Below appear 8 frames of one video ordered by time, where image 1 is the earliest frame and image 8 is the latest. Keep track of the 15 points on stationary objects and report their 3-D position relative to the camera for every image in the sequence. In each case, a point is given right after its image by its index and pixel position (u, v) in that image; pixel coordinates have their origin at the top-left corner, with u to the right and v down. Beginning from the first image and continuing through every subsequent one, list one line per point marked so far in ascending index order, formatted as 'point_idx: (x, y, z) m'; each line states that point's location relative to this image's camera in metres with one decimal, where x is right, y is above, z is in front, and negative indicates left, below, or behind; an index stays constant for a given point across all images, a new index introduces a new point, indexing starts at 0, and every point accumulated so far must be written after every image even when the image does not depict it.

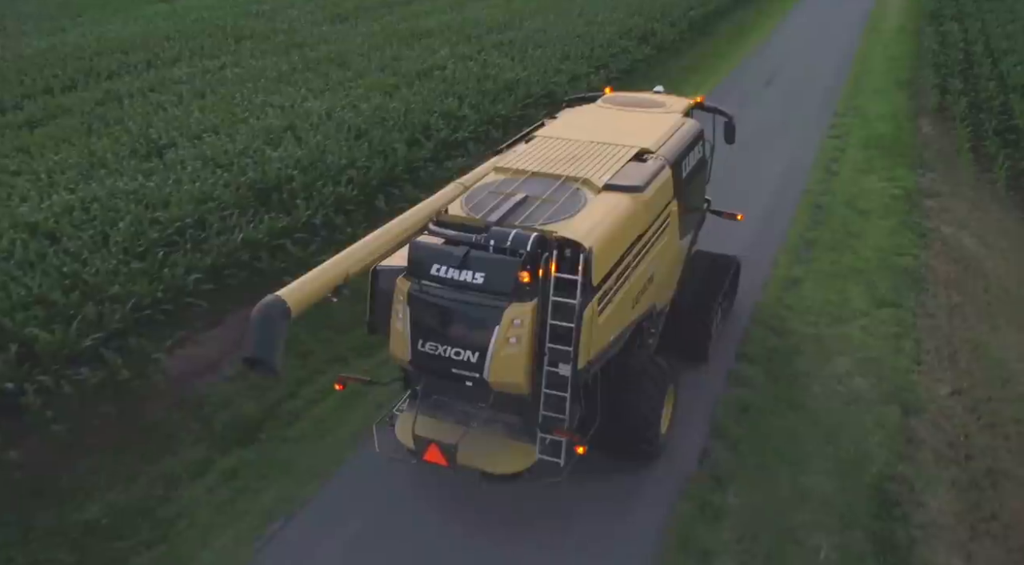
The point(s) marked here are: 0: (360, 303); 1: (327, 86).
0: (-1.7, -0.2, +8.4) m
1: (-3.3, +3.5, +13.6) m
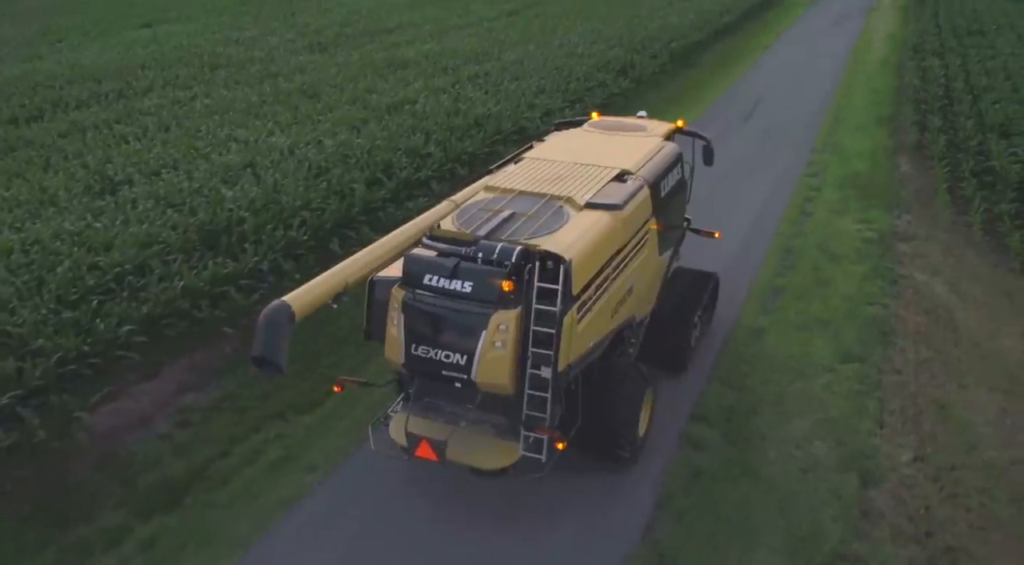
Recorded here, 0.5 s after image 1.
0: (-2.2, -0.7, +8.1) m
1: (-3.8, +2.8, +13.4) m
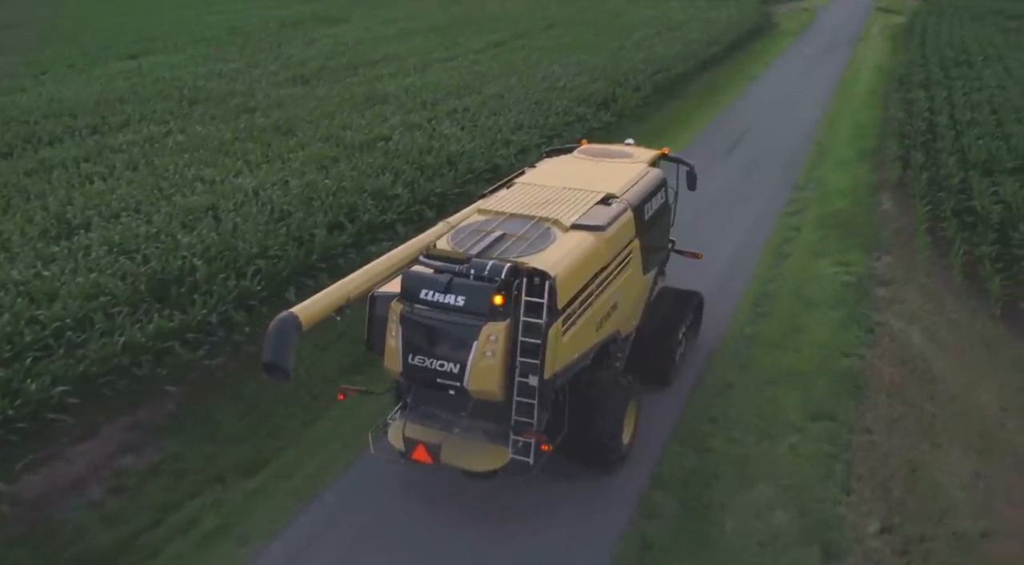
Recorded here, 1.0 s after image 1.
0: (-2.6, -1.3, +7.8) m
1: (-4.2, +2.1, +13.1) m
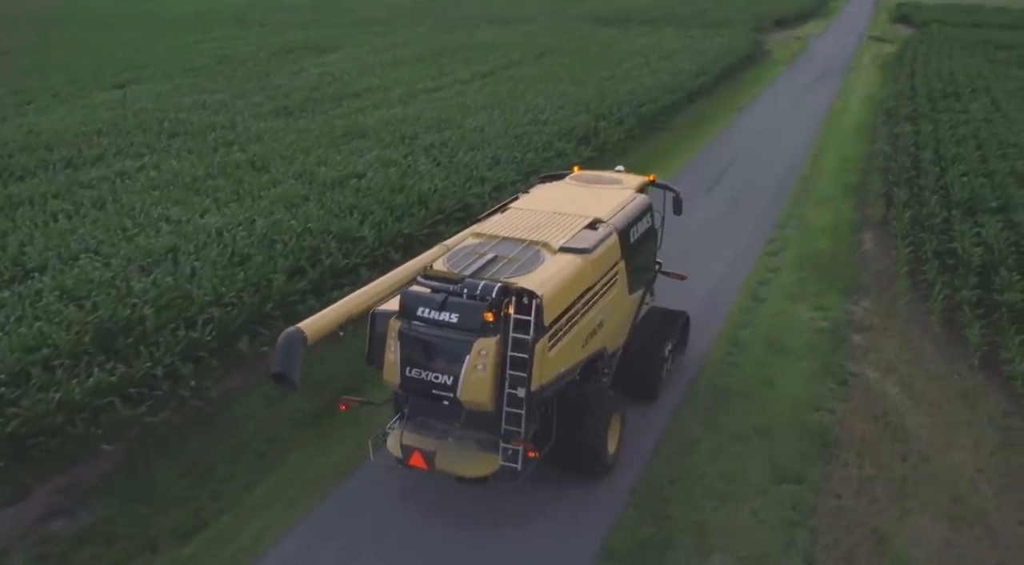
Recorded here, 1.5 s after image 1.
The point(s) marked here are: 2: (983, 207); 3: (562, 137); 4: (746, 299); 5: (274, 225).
0: (-3.1, -1.8, +7.5) m
1: (-4.7, +1.5, +12.9) m
2: (+7.7, +1.3, +12.4) m
3: (+1.1, +3.2, +16.7) m
4: (+3.4, -0.2, +11.0) m
5: (-3.5, +0.9, +11.3) m
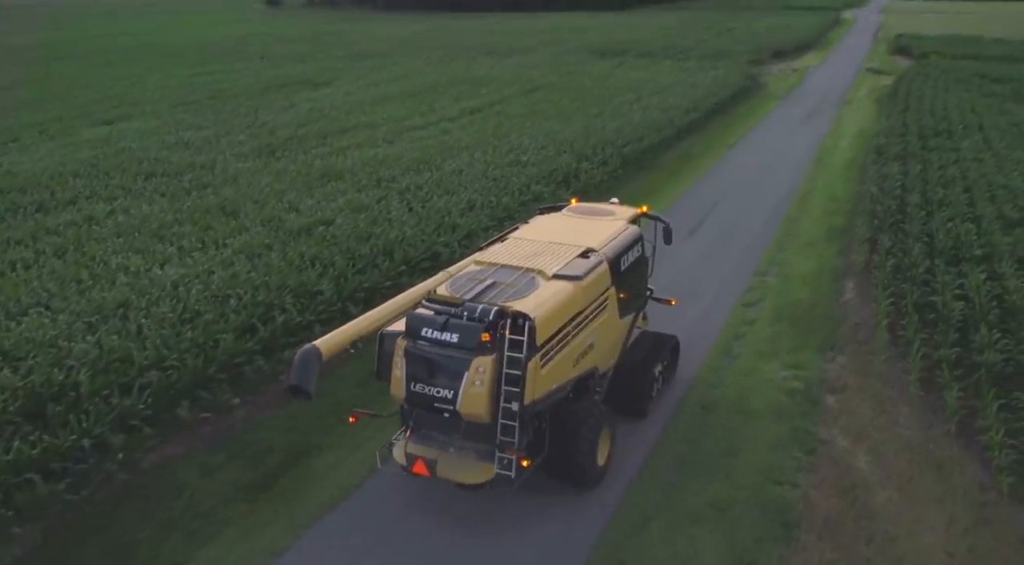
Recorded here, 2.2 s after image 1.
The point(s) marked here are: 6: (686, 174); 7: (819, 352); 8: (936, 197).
0: (-3.6, -2.5, +7.1) m
1: (-5.2, +0.6, +12.7) m
2: (+7.2, +0.4, +12.0) m
3: (+0.6, +2.2, +16.4) m
4: (+2.8, -1.0, +10.6) m
5: (-4.0, +0.1, +11.0) m
6: (+4.5, +2.8, +19.8) m
7: (+4.2, -1.0, +10.4) m
8: (+8.3, +1.7, +15.0) m
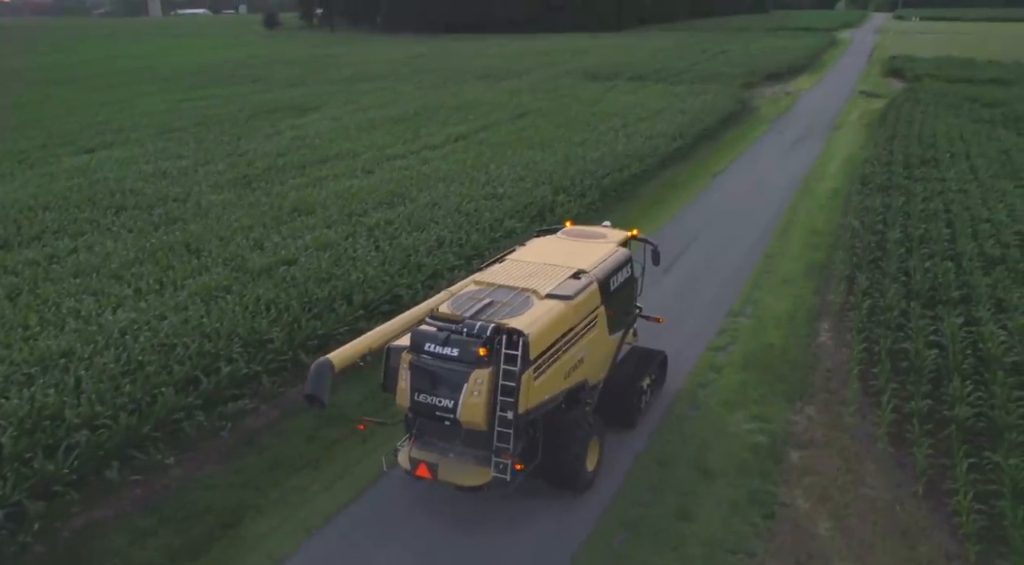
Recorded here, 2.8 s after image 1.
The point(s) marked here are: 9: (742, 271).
0: (-4.2, -3.0, +6.7) m
1: (-5.7, -0.1, +12.4) m
2: (+6.6, -0.2, +11.7) m
3: (+0.1, +1.5, +16.1) m
4: (+2.3, -1.6, +10.2) m
5: (-4.6, -0.6, +10.7) m
6: (+4.0, +2.0, +19.6) m
7: (+3.6, -1.6, +10.1) m
8: (+7.8, +1.0, +14.7) m
9: (+4.4, +0.1, +14.8) m
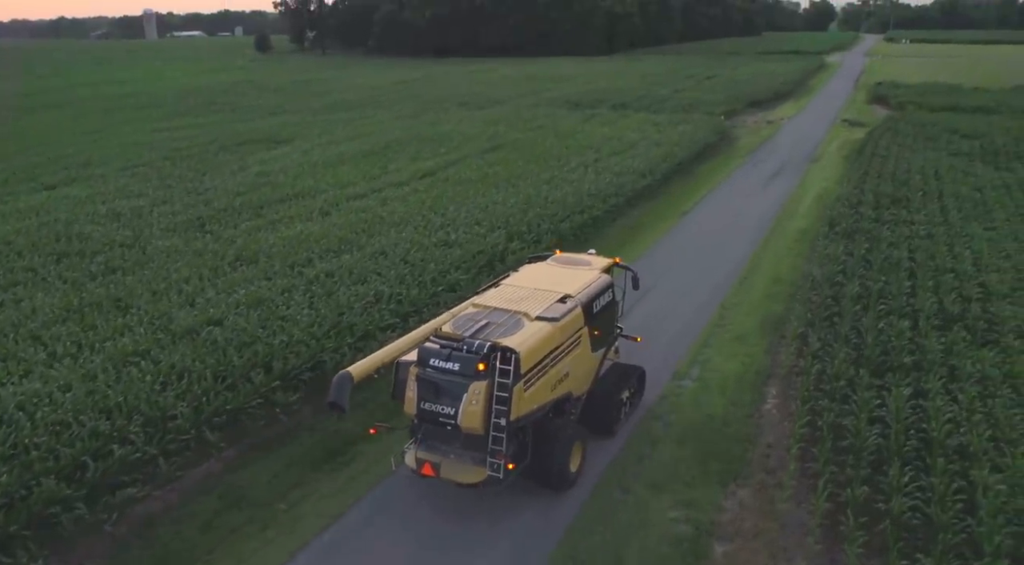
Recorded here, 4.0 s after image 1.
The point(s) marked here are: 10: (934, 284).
0: (-5.2, -3.9, +6.1) m
1: (-6.7, -1.0, +11.8) m
2: (+5.6, -1.2, +11.1) m
3: (-0.9, +0.4, +15.6) m
4: (+1.2, -2.6, +9.6) m
5: (-5.6, -1.5, +10.1) m
6: (+2.9, +0.8, +19.0) m
7: (+2.6, -2.5, +9.5) m
8: (+6.7, 0.0, +14.1) m
9: (+3.4, -0.9, +14.2) m
10: (+7.8, 0.0, +14.1) m
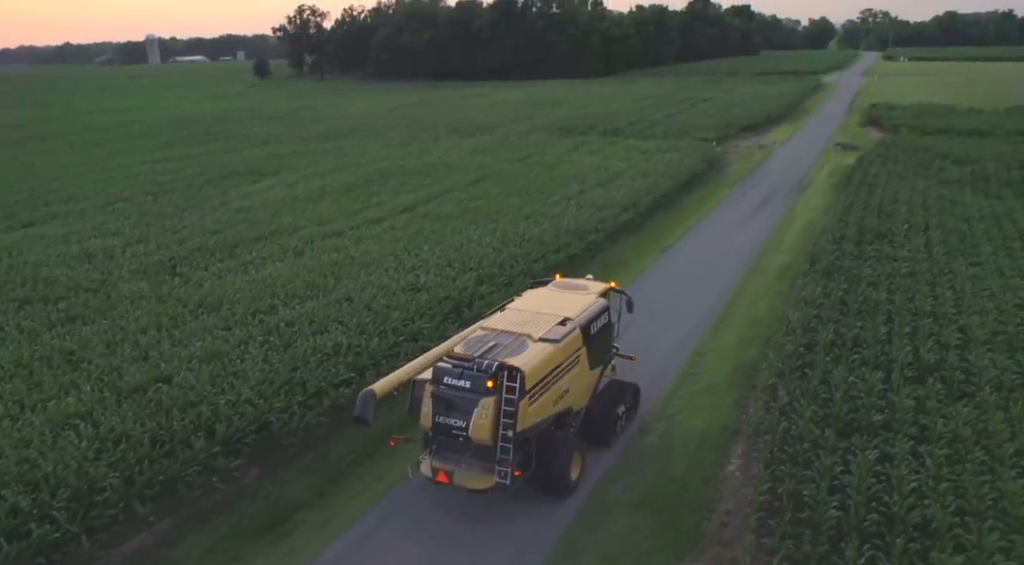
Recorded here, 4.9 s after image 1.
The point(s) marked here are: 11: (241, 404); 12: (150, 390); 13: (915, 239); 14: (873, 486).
0: (-5.9, -4.6, +5.6) m
1: (-7.4, -1.9, +11.4) m
2: (+4.9, -1.9, +10.6) m
3: (-1.6, -0.5, +15.2) m
4: (+0.6, -3.3, +9.1) m
5: (-6.3, -2.3, +9.7) m
6: (+2.3, -0.1, +18.6) m
7: (+1.9, -3.2, +9.0) m
8: (+6.1, -0.9, +13.7) m
9: (+2.7, -1.8, +13.8) m
10: (+7.2, -0.8, +13.7) m
11: (-3.9, -1.8, +11.0) m
12: (-5.5, -1.6, +11.7) m
13: (+10.2, +1.1, +19.3) m
14: (+4.2, -2.4, +9.0) m
